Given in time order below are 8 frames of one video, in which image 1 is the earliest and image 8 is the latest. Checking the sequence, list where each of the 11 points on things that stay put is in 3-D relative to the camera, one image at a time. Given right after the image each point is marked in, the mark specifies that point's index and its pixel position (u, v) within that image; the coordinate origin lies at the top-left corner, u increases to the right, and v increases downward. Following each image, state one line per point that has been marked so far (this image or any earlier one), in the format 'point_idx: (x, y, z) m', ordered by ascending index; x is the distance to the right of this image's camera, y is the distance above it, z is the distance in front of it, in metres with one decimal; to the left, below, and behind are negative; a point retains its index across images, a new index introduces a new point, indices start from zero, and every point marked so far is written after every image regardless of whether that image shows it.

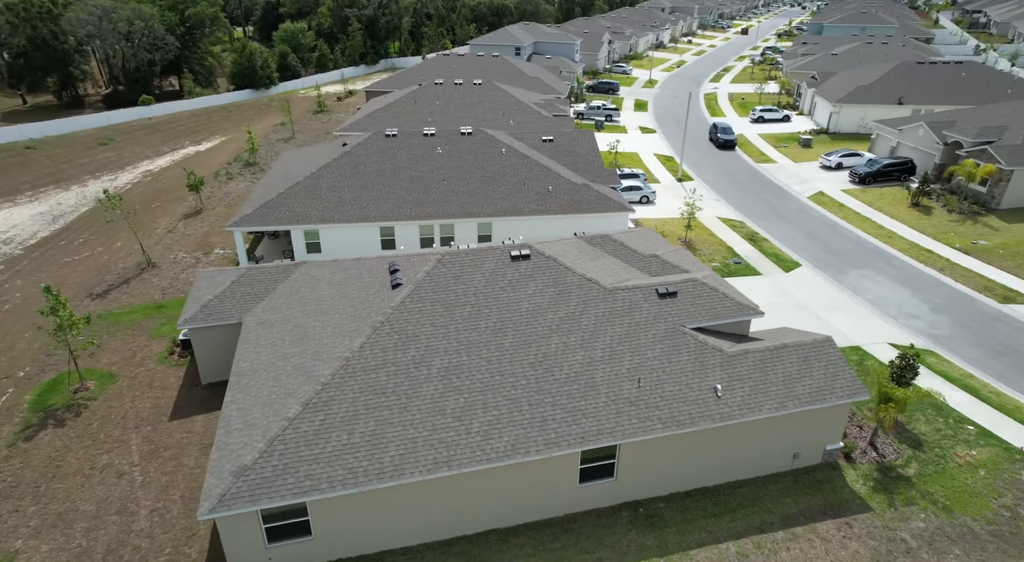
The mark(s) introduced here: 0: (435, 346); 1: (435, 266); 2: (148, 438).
0: (-2.0, -1.6, +16.8) m
1: (-2.3, +0.5, +18.8) m
2: (-10.9, -4.8, +19.5) m
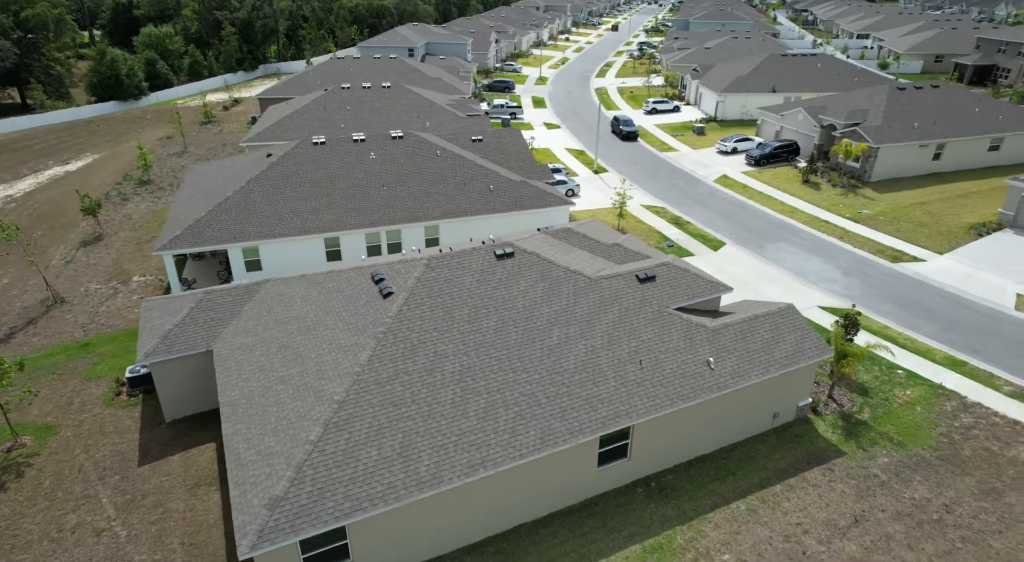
0: (-1.8, -1.8, +16.8) m
1: (-2.6, +0.3, +18.7) m
2: (-10.7, -5.7, +17.9) m
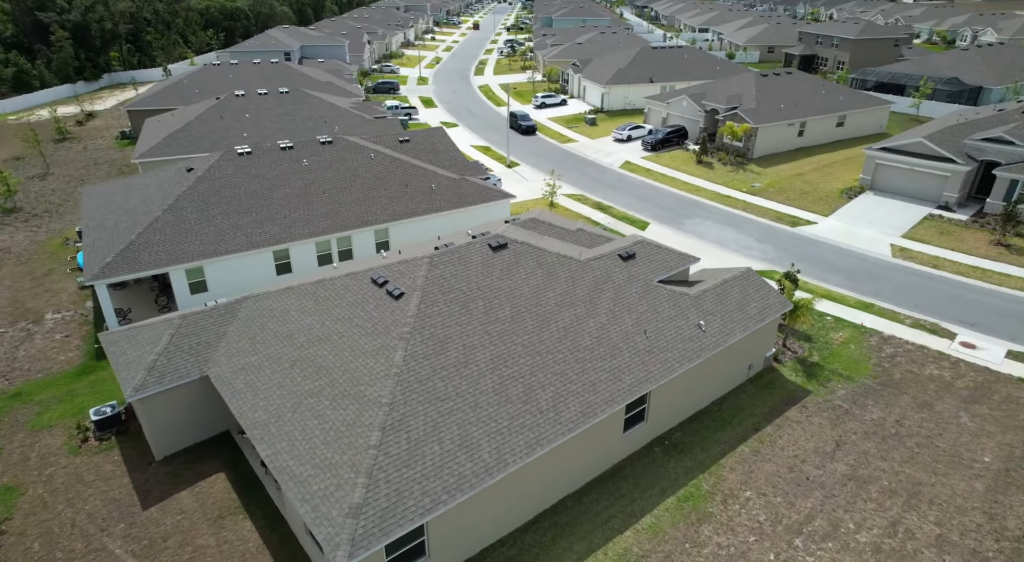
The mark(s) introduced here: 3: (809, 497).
0: (-1.1, -1.6, +17.3) m
1: (-2.5, +0.3, +18.9) m
2: (-9.6, -6.4, +16.5) m
3: (+7.9, -5.7, +17.3) m
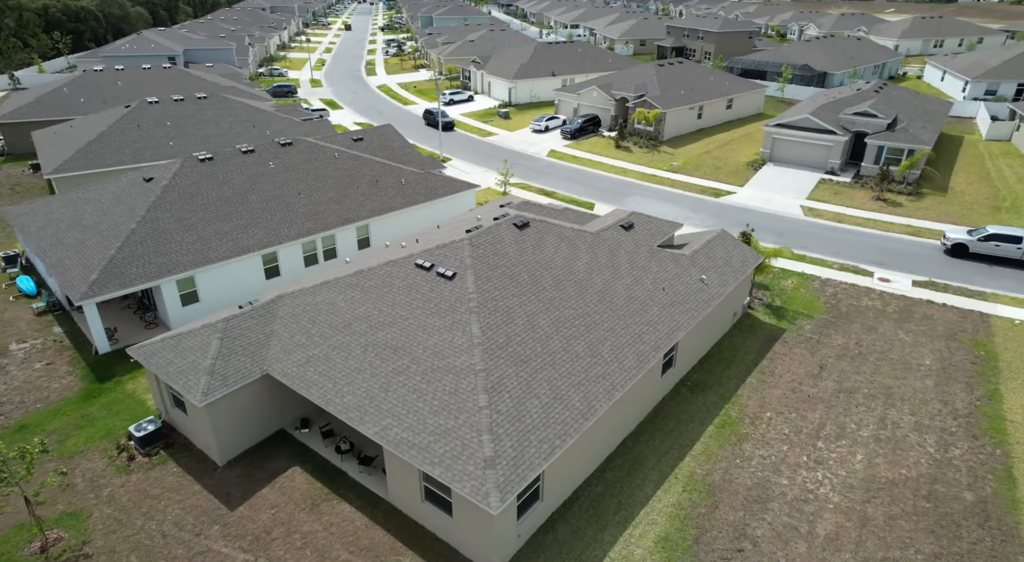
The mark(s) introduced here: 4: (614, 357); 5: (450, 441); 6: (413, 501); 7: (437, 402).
0: (+0.6, -0.8, +18.9) m
1: (-1.3, +0.9, +20.2) m
2: (-7.1, -6.4, +16.5) m
3: (+9.7, -4.1, +20.8) m
4: (+2.9, -2.1, +18.5) m
5: (-1.5, -3.8, +15.4) m
6: (-2.5, -5.5, +16.4) m
7: (-1.9, -3.0, +16.3) m
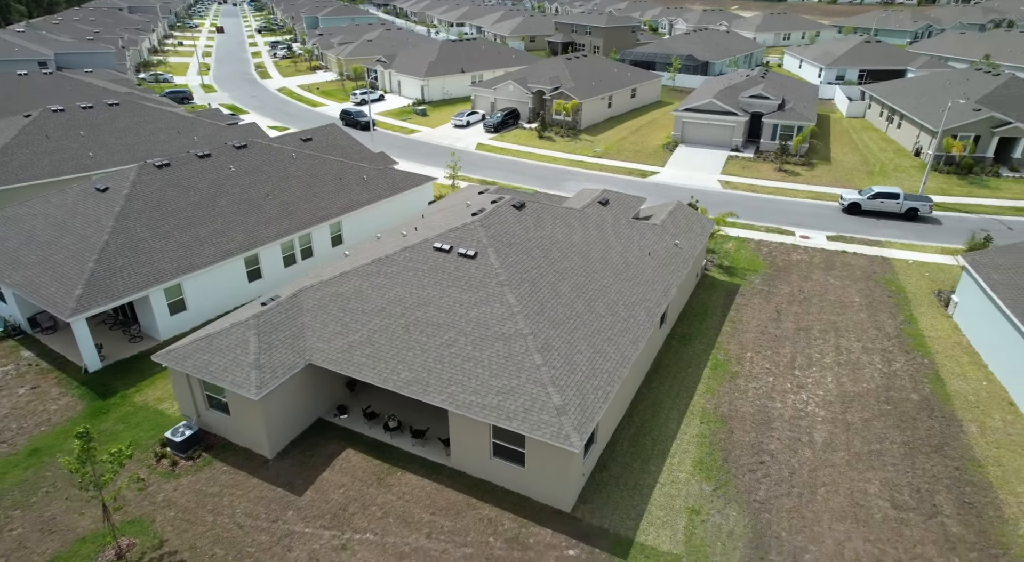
0: (+1.3, +0.1, +20.8) m
1: (-1.0, +1.7, +21.7) m
2: (-5.3, -6.2, +17.1) m
3: (+10.2, -2.4, +24.3) m
4: (+3.7, -1.0, +20.8) m
5: (+0.2, -3.0, +17.0) m
6: (-0.8, -4.9, +17.8) m
7: (-0.5, -2.3, +17.8) m
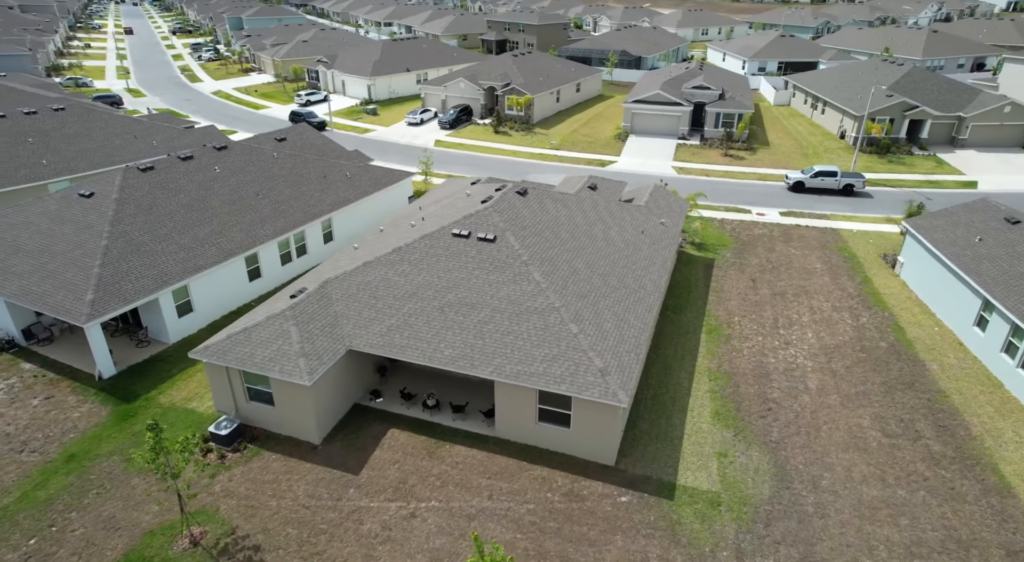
0: (+1.9, +0.8, +22.3) m
1: (-0.5, +2.3, +22.9) m
2: (-3.9, -5.8, +17.9) m
3: (+10.4, -1.2, +26.9) m
4: (+4.4, -0.1, +22.6) m
5: (+1.4, -2.3, +18.4) m
6: (+0.4, -4.2, +19.1) m
7: (+0.7, -1.7, +19.1) m
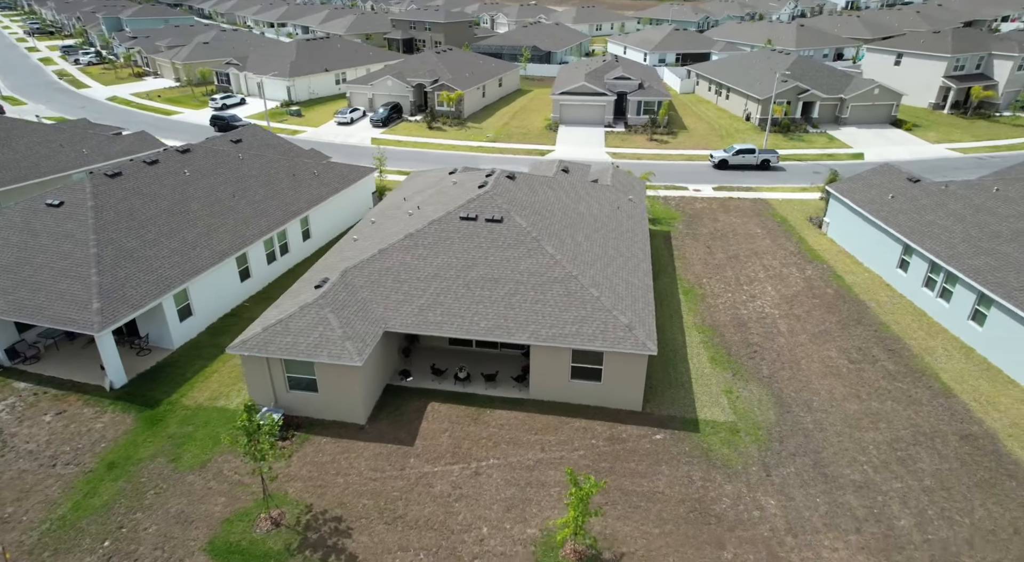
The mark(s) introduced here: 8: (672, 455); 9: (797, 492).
0: (+2.1, +1.8, +24.3) m
1: (-0.5, +3.1, +24.5) m
2: (-2.4, -5.2, +19.0) m
3: (+9.9, +0.5, +30.2) m
4: (+4.6, +1.1, +25.0) m
5: (+2.5, -1.3, +20.4) m
6: (+1.6, -3.3, +20.9) m
7: (+1.6, -0.7, +21.0) m
8: (+4.7, -5.1, +19.2) m
9: (+7.9, -5.9, +18.0) m
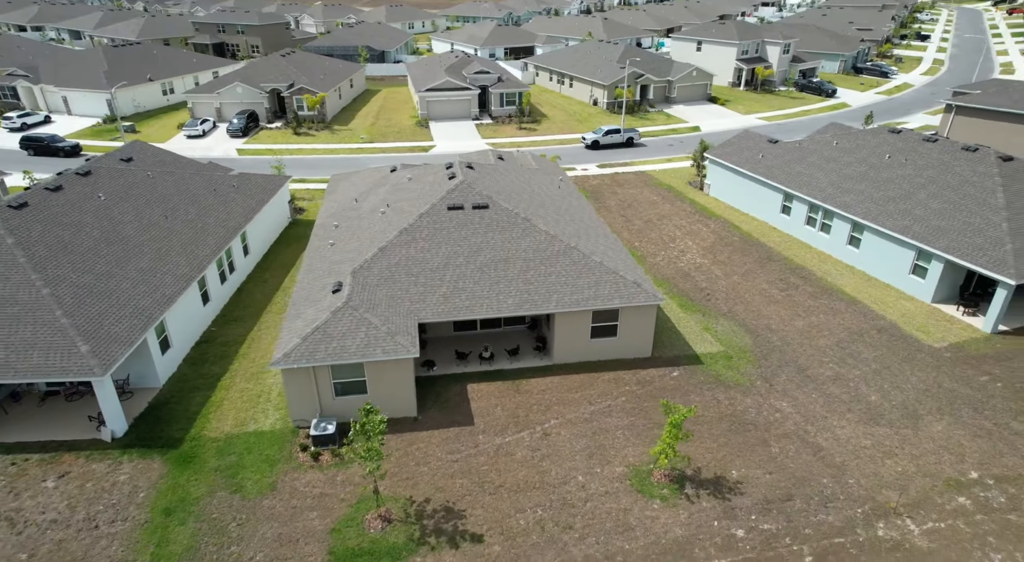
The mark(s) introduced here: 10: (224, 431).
0: (+1.2, +2.8, +26.2) m
1: (-1.4, +3.7, +25.6) m
2: (-0.4, -4.6, +20.1) m
3: (+7.1, +2.5, +34.2) m
4: (+3.5, +2.4, +27.7) m
5: (+3.2, -0.1, +22.7) m
6: (+2.5, -2.3, +23.0) m
7: (+2.1, +0.3, +23.0) m
8: (+6.2, -3.6, +22.3) m
9: (+9.7, -3.8, +22.1) m
10: (-8.8, -4.6, +19.9) m
